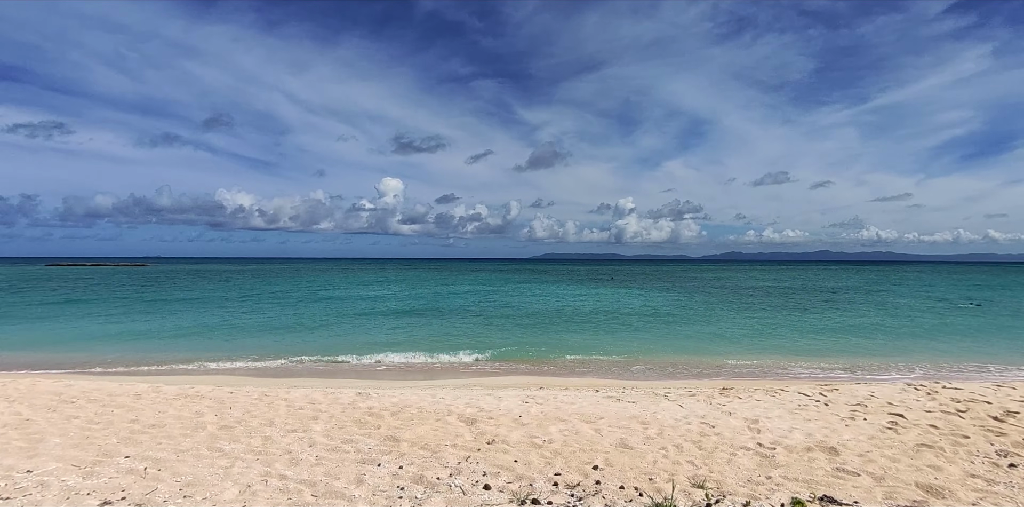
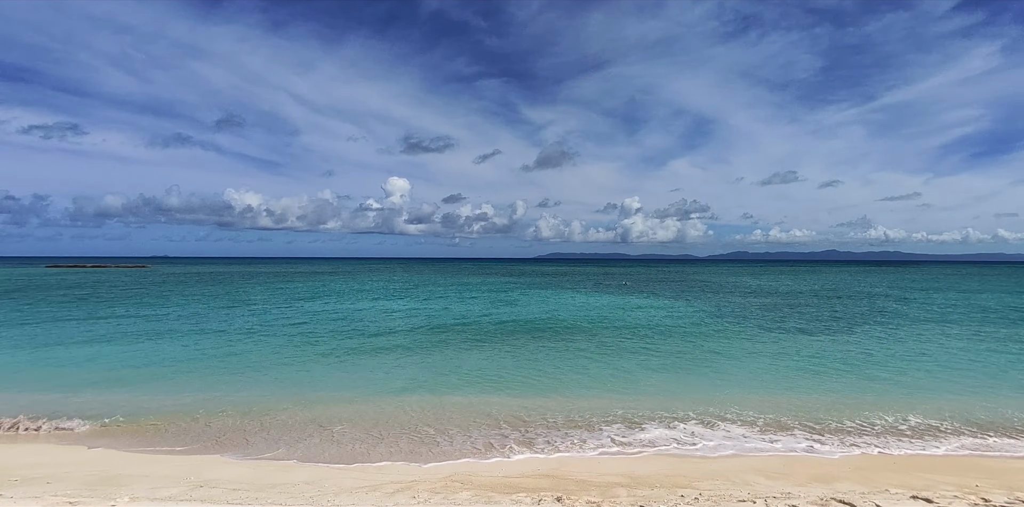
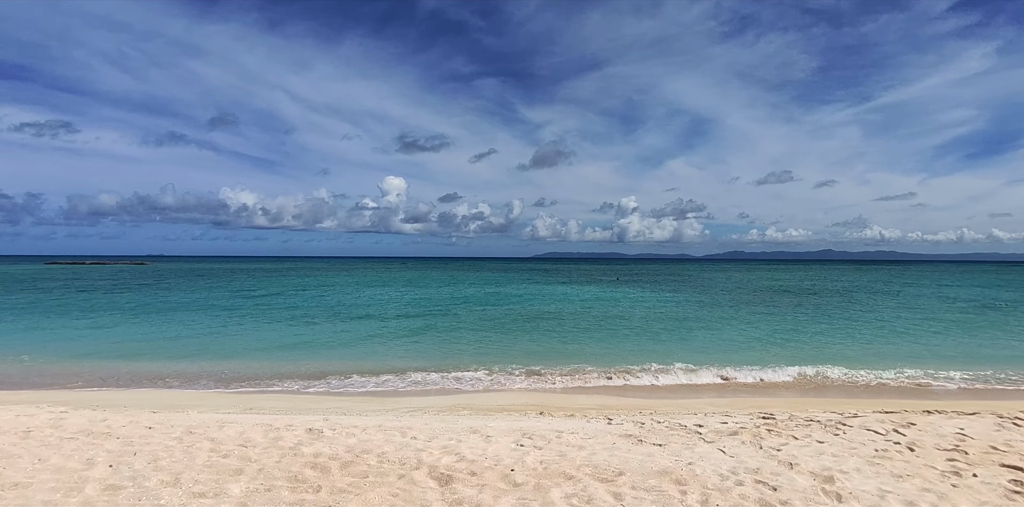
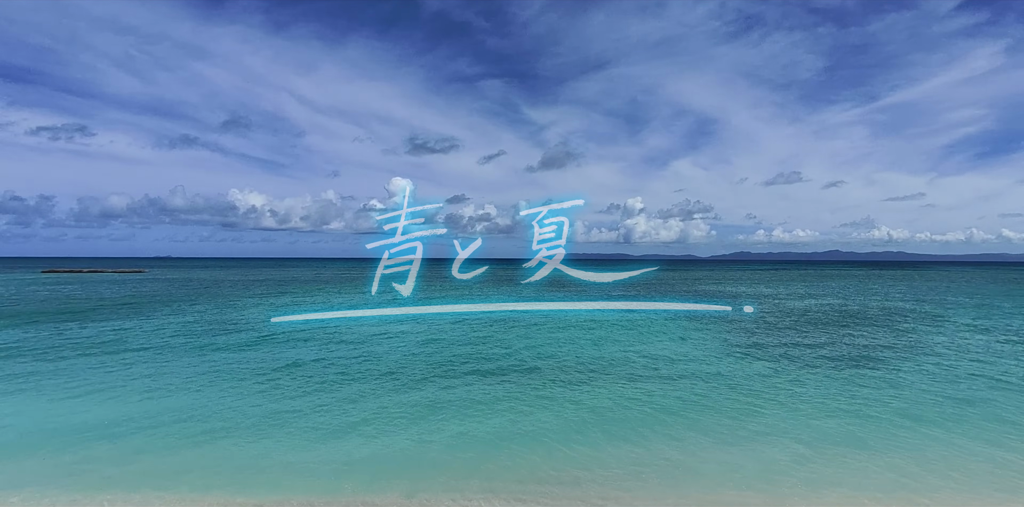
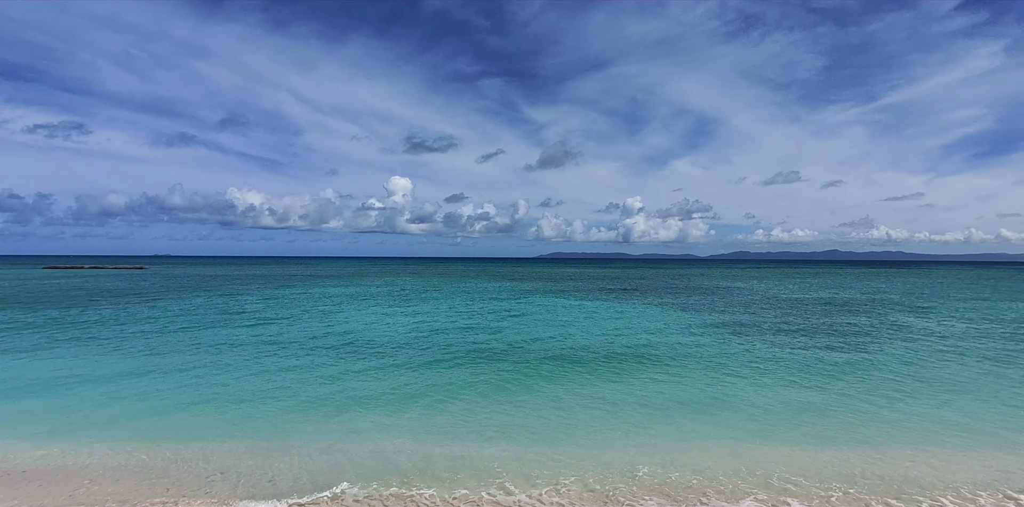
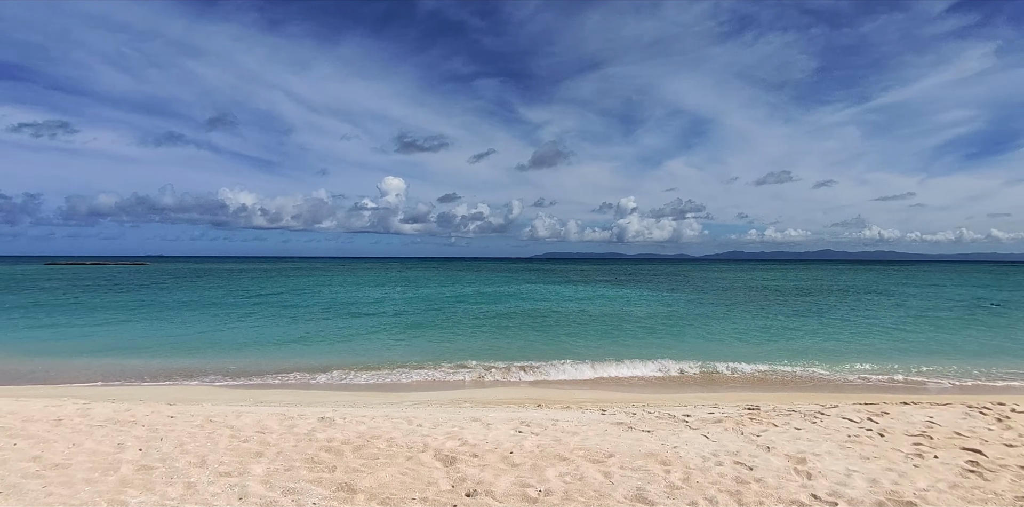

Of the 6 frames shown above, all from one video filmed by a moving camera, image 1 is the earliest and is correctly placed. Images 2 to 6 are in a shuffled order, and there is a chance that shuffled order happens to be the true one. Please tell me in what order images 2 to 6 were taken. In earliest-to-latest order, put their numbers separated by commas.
6, 3, 2, 5, 4
